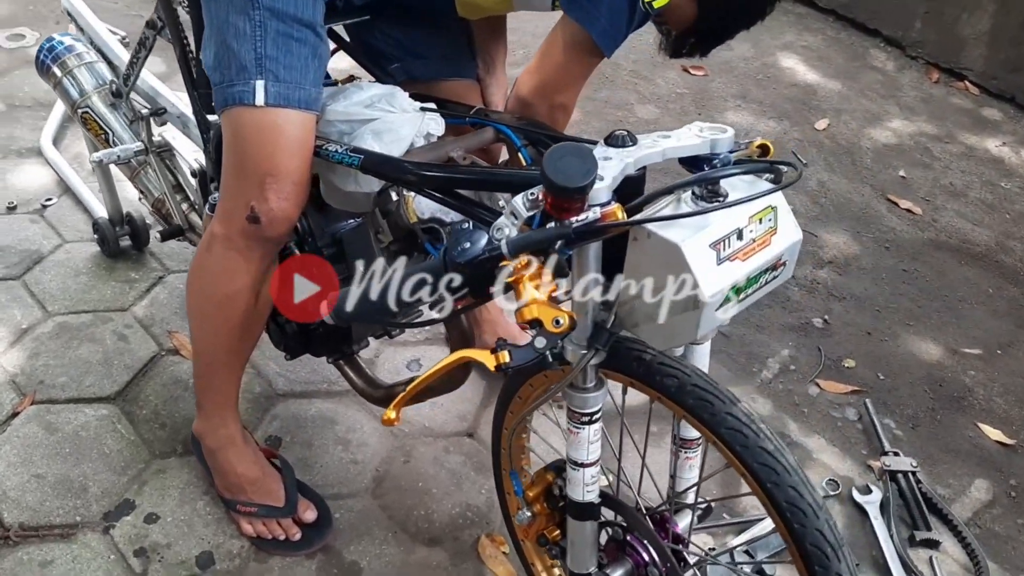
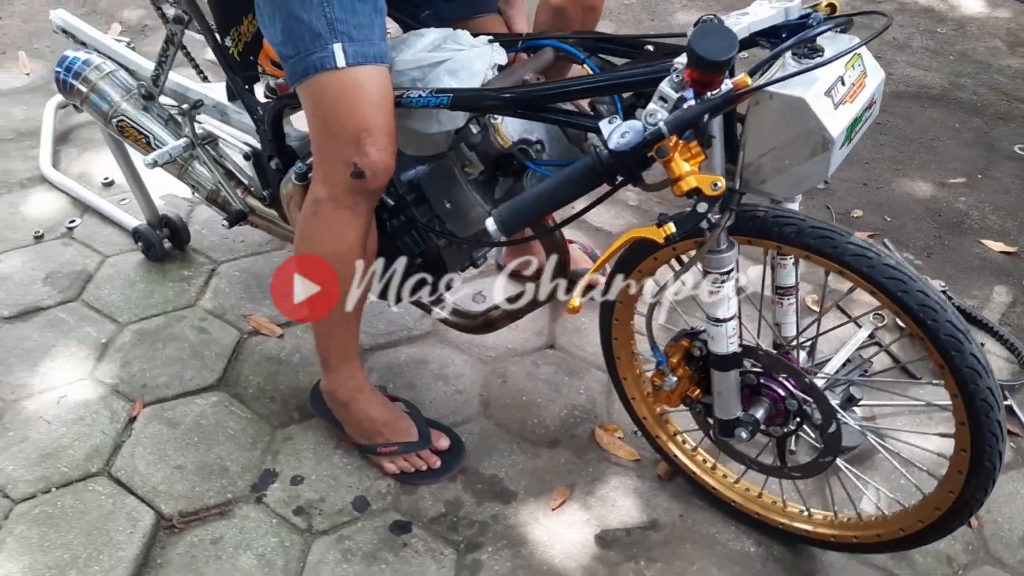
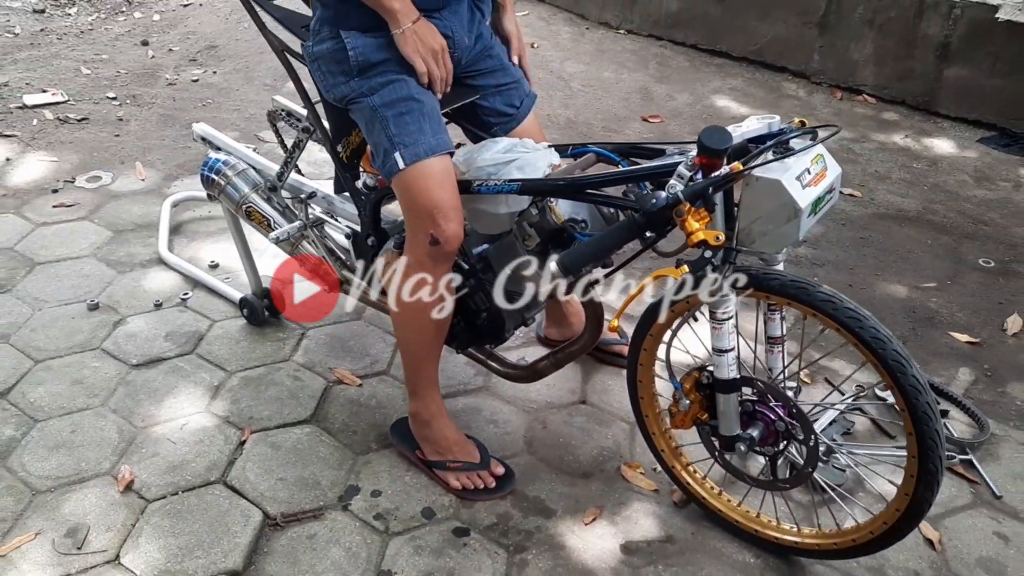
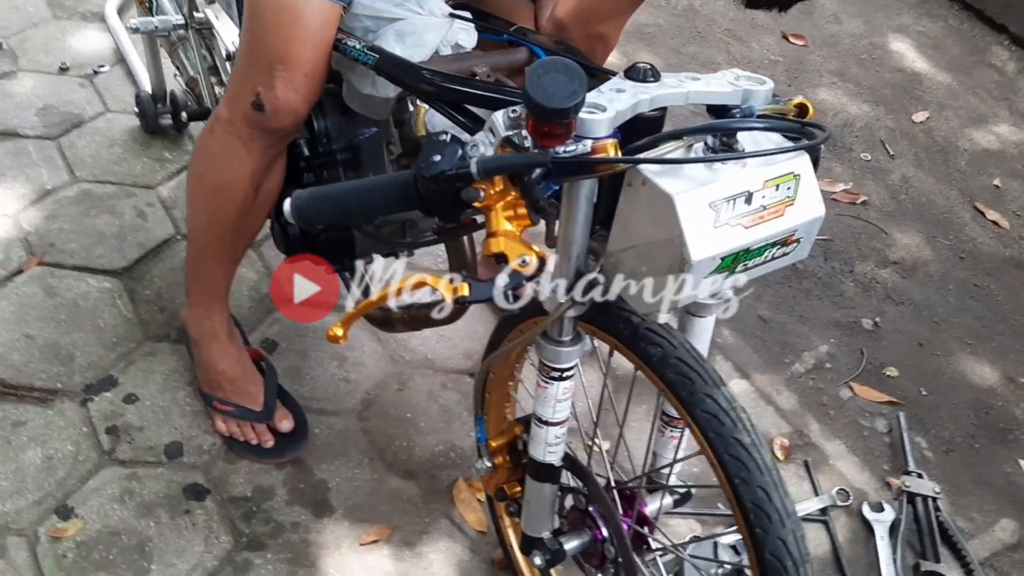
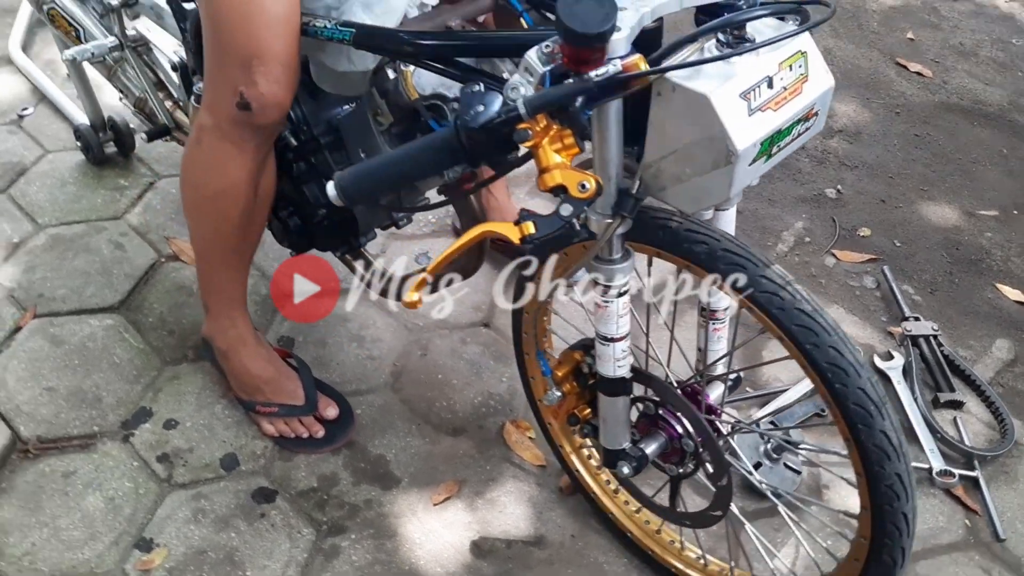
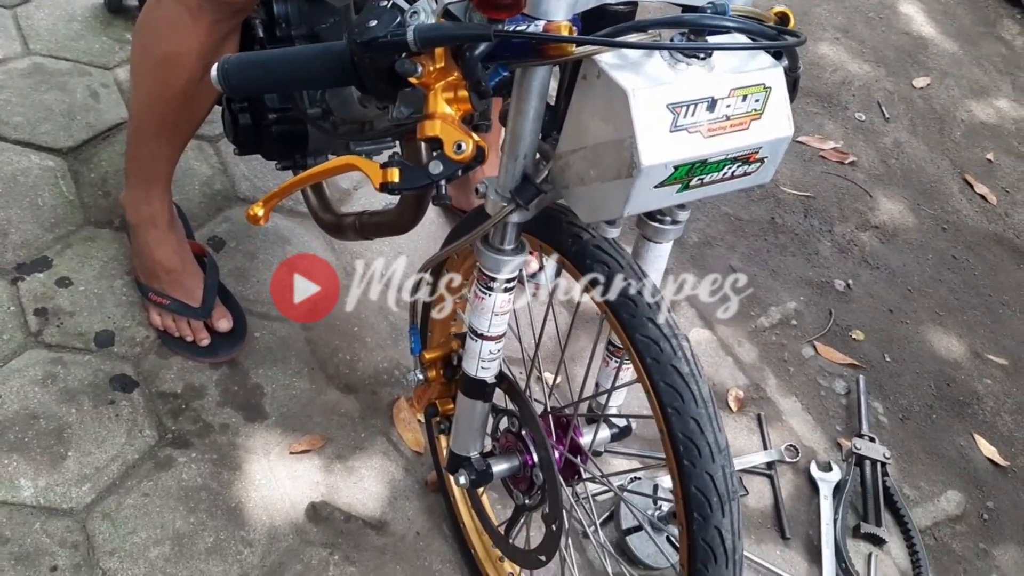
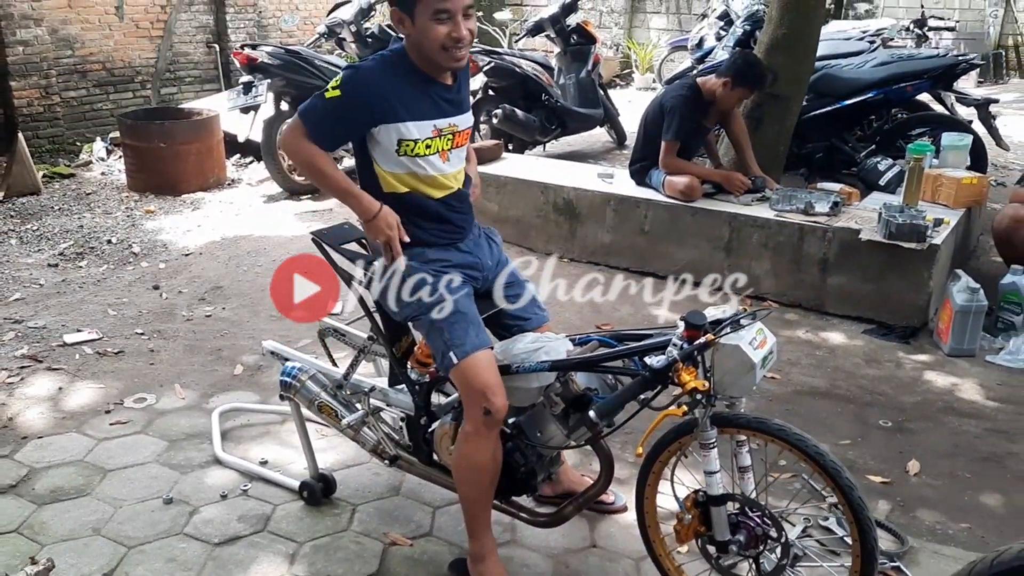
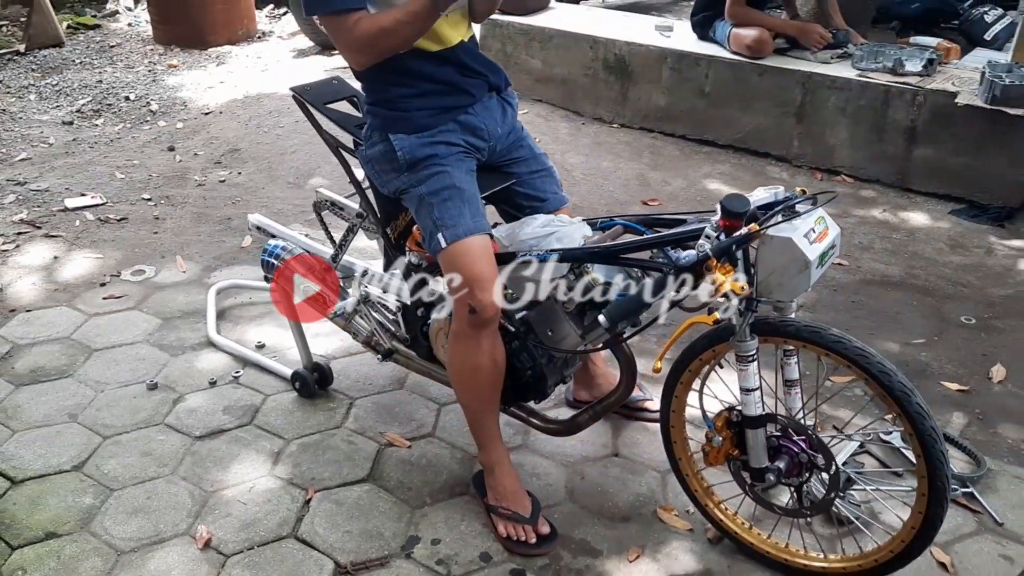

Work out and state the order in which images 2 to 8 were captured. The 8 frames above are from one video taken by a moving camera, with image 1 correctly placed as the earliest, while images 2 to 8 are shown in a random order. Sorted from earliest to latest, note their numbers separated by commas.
4, 6, 5, 2, 3, 8, 7
